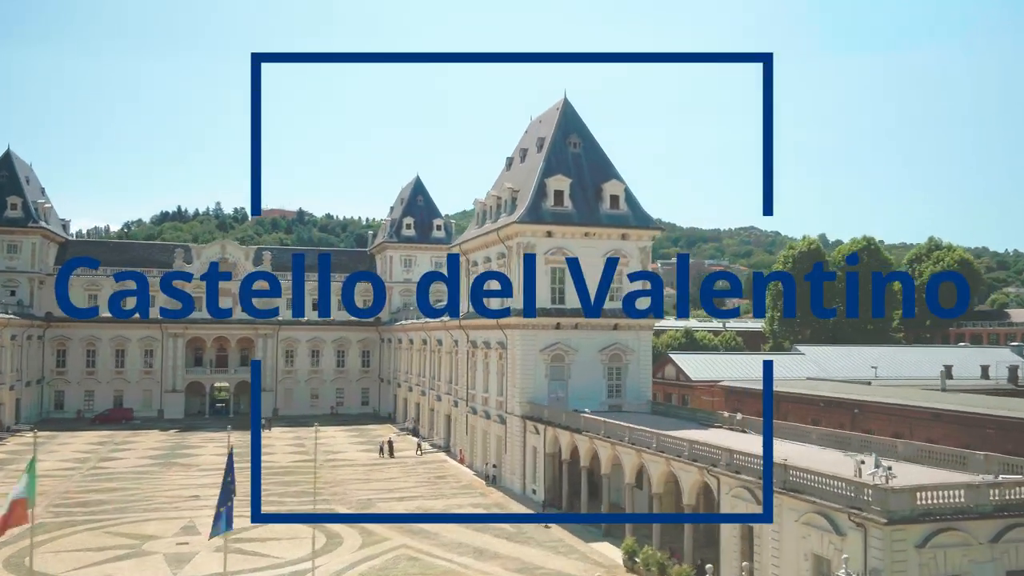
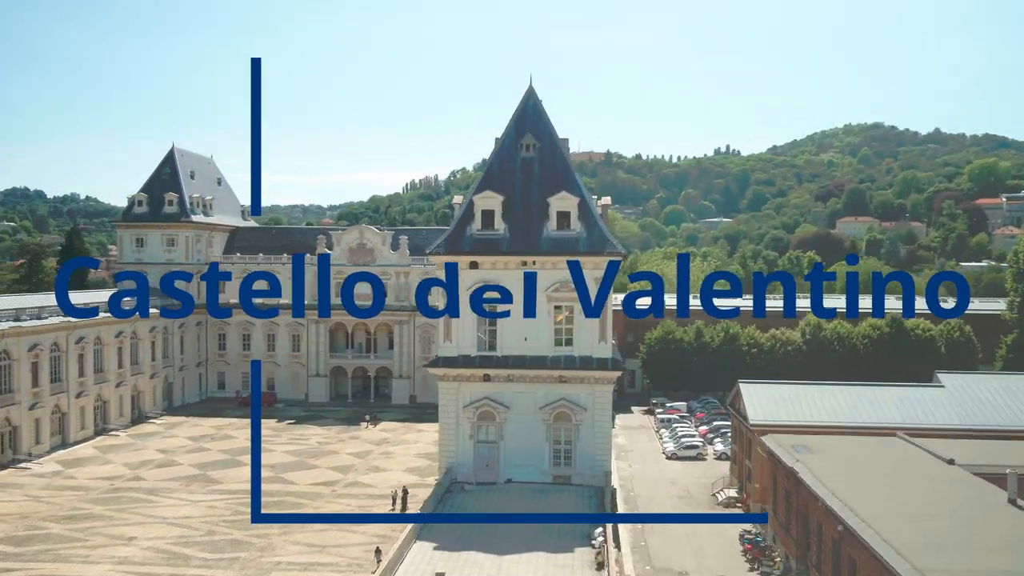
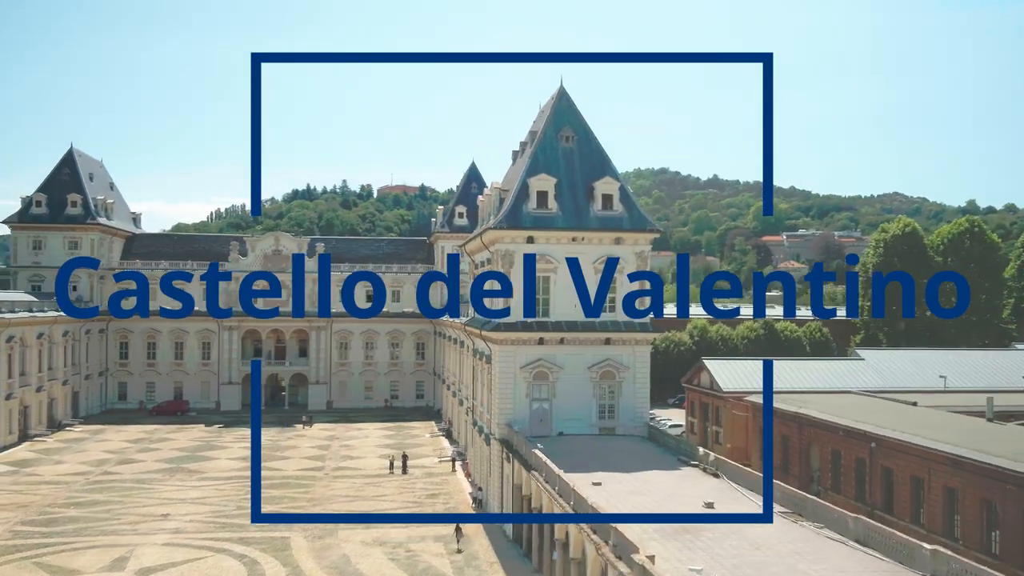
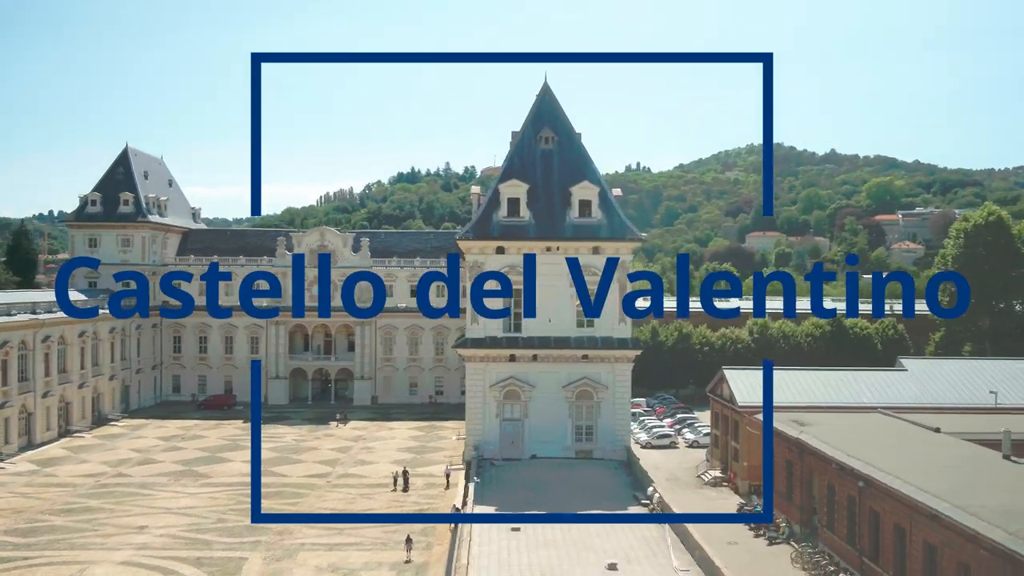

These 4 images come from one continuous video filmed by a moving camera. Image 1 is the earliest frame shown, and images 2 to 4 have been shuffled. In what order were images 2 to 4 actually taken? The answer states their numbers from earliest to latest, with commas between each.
3, 4, 2
